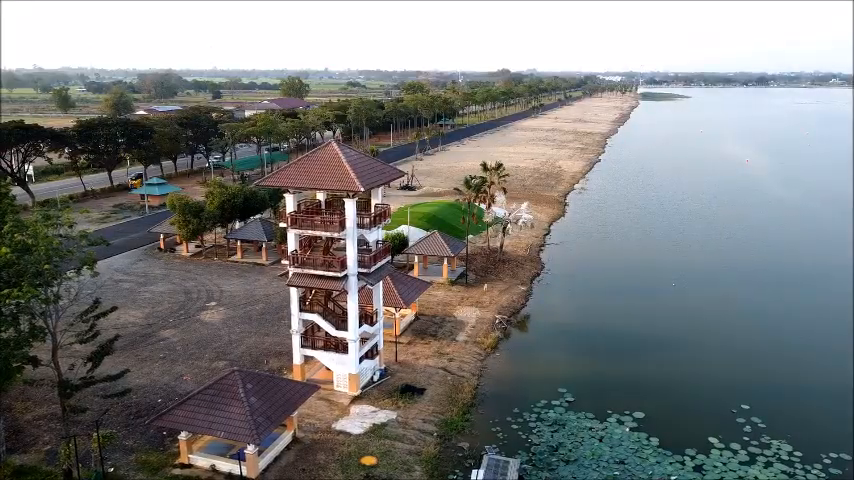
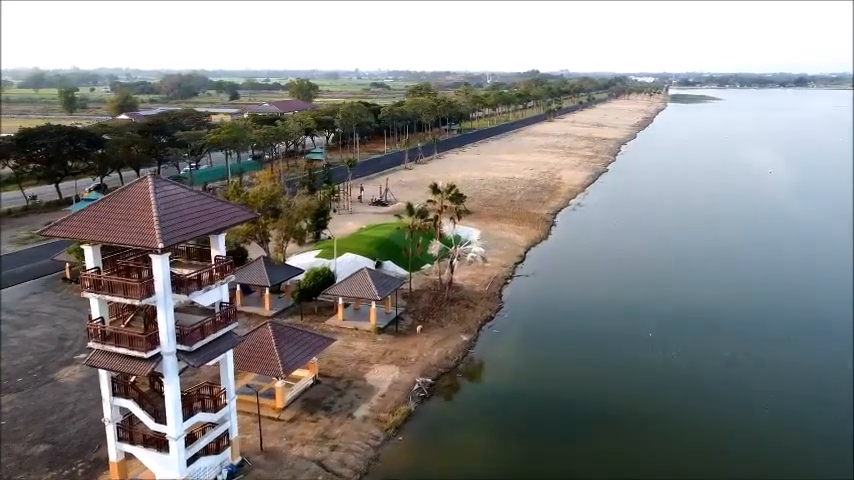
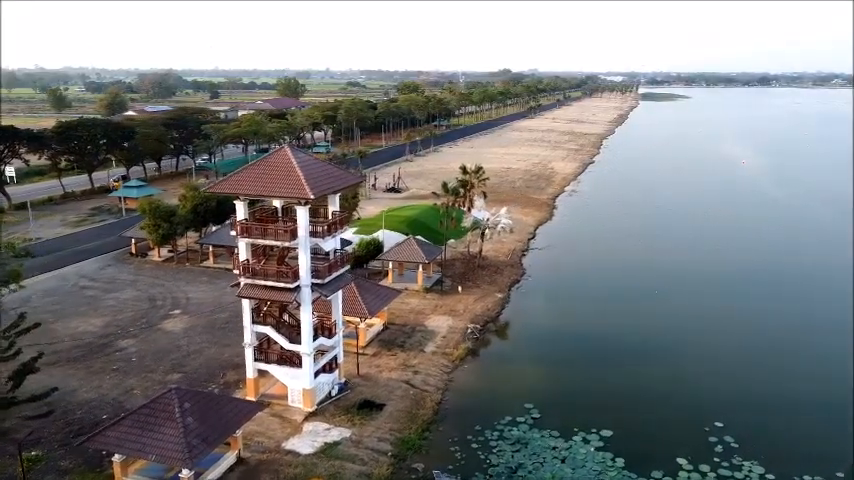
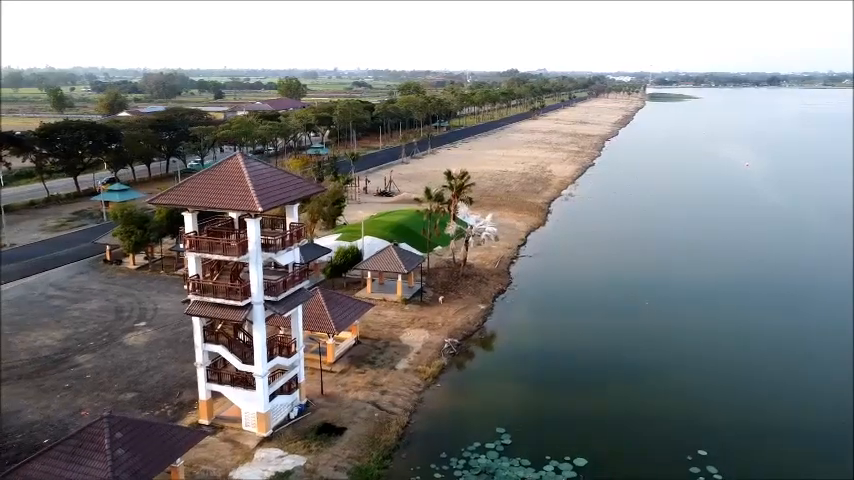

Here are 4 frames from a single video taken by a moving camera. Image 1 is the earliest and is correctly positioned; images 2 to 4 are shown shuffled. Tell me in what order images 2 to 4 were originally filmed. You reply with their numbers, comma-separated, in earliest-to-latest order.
3, 4, 2
